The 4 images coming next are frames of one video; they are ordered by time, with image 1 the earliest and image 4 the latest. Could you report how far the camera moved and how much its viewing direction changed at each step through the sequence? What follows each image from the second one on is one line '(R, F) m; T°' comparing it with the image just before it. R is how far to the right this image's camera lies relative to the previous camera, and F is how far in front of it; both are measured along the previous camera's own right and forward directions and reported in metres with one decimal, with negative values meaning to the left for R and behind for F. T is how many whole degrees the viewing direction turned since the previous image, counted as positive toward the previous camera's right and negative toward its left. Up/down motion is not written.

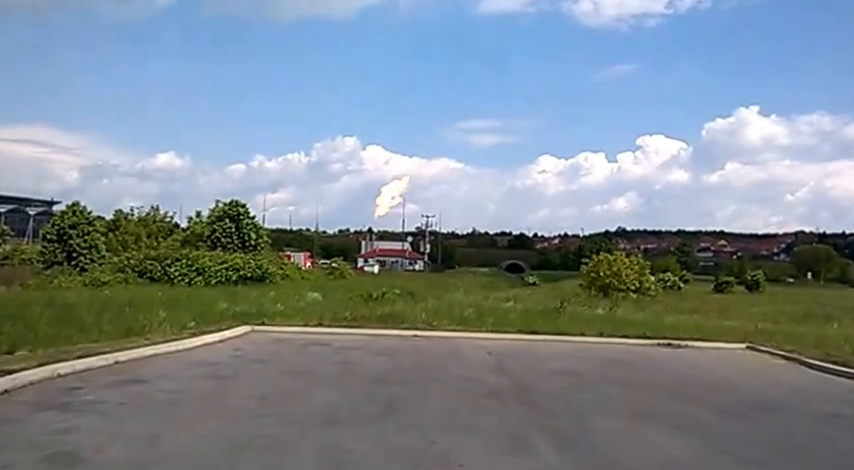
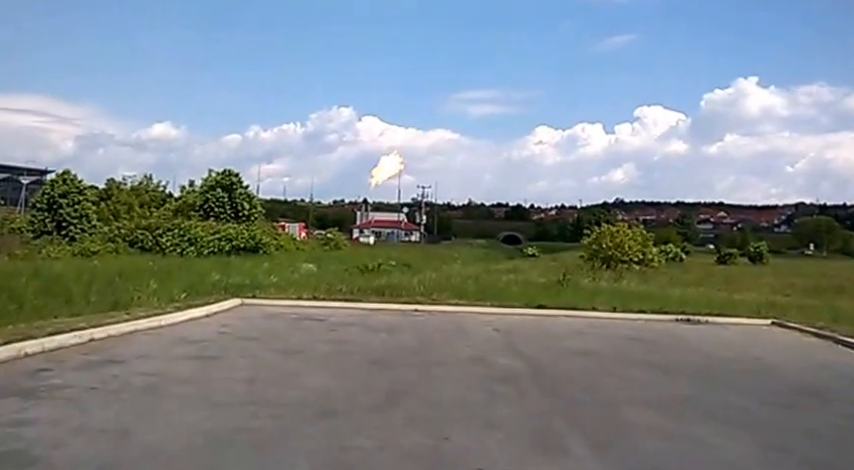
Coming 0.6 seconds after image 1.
(-0.1, +1.1) m; 0°
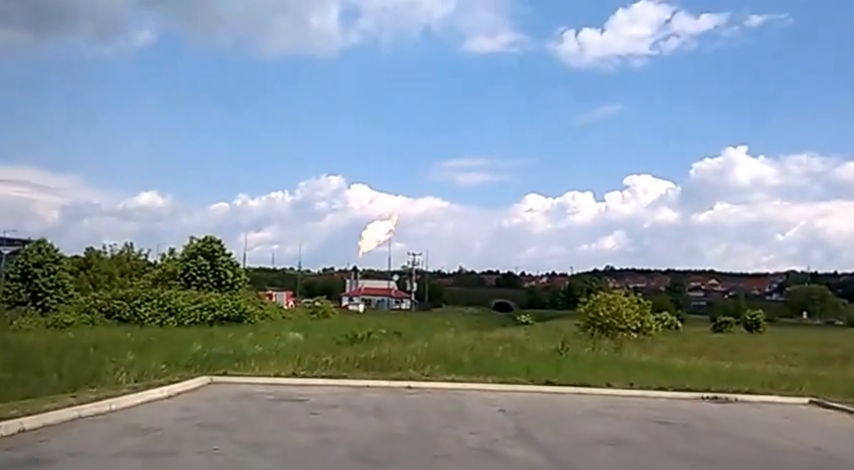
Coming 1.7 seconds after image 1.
(-0.1, +1.3) m; +1°
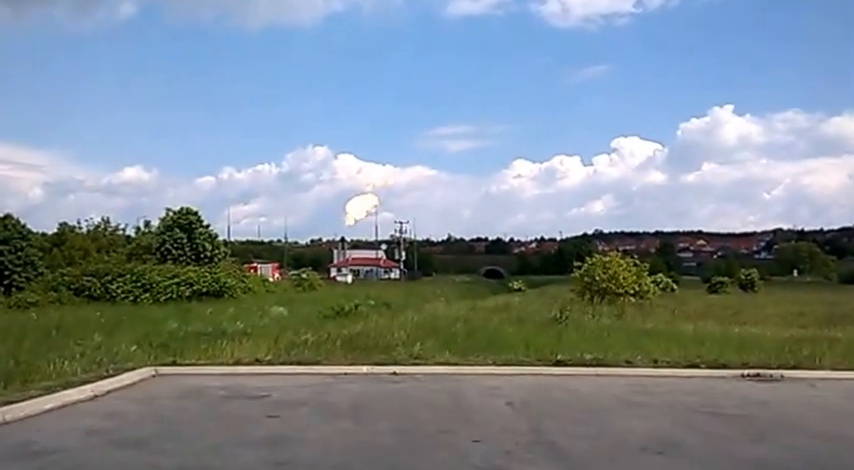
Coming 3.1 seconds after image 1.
(0.0, +2.2) m; +1°
